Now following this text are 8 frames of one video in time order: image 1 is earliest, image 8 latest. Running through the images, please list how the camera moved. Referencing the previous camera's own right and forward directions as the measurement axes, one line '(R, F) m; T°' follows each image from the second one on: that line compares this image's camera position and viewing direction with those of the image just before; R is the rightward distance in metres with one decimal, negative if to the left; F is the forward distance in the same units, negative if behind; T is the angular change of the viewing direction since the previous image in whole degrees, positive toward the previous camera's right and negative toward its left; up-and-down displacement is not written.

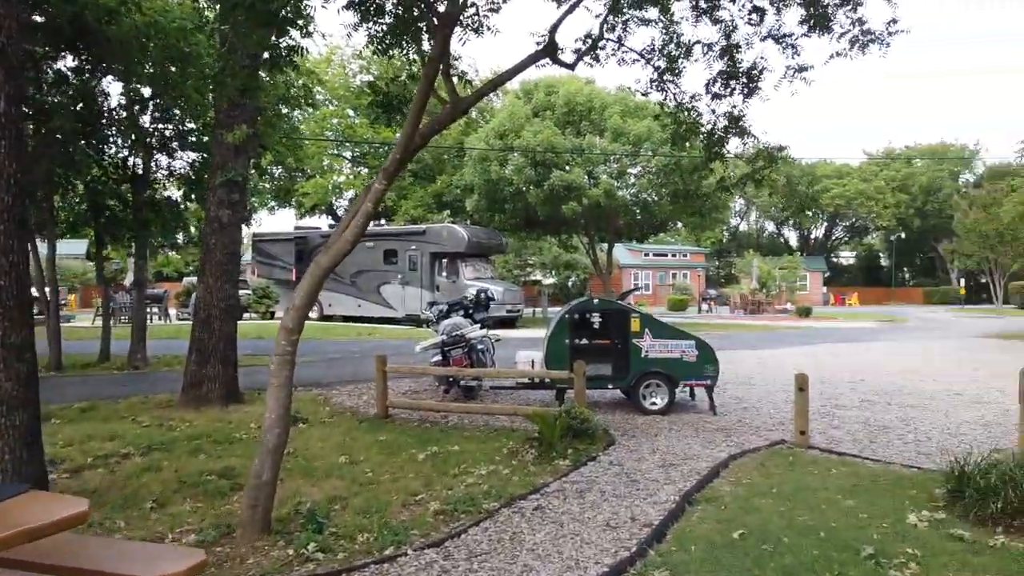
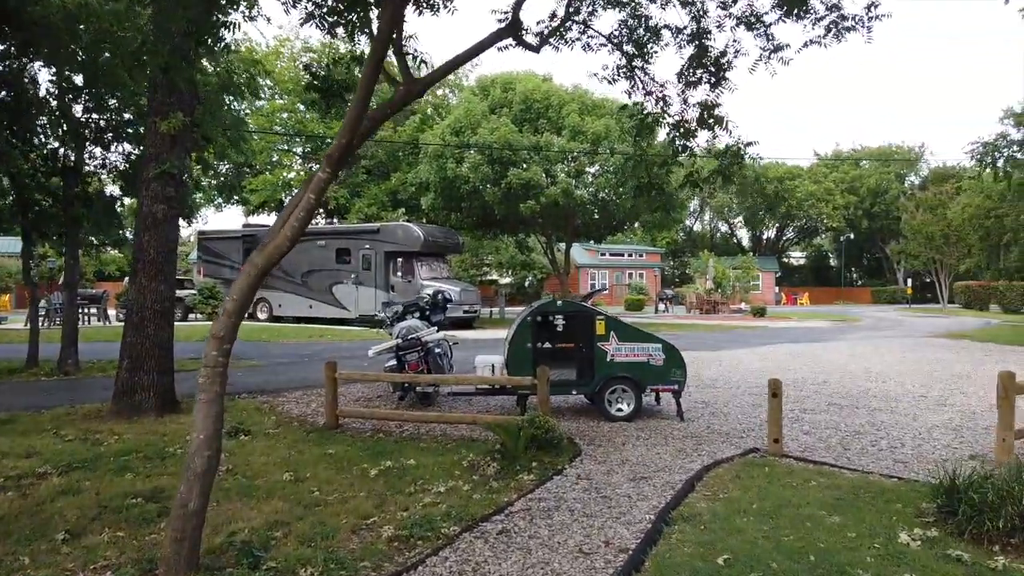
(0.0, +0.5) m; +3°
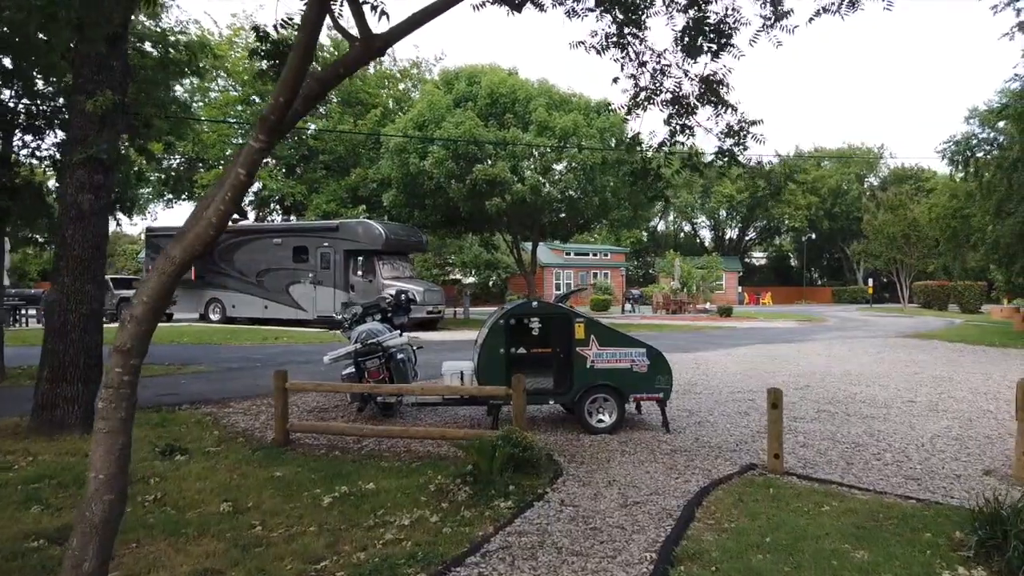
(-0.1, +0.8) m; +3°
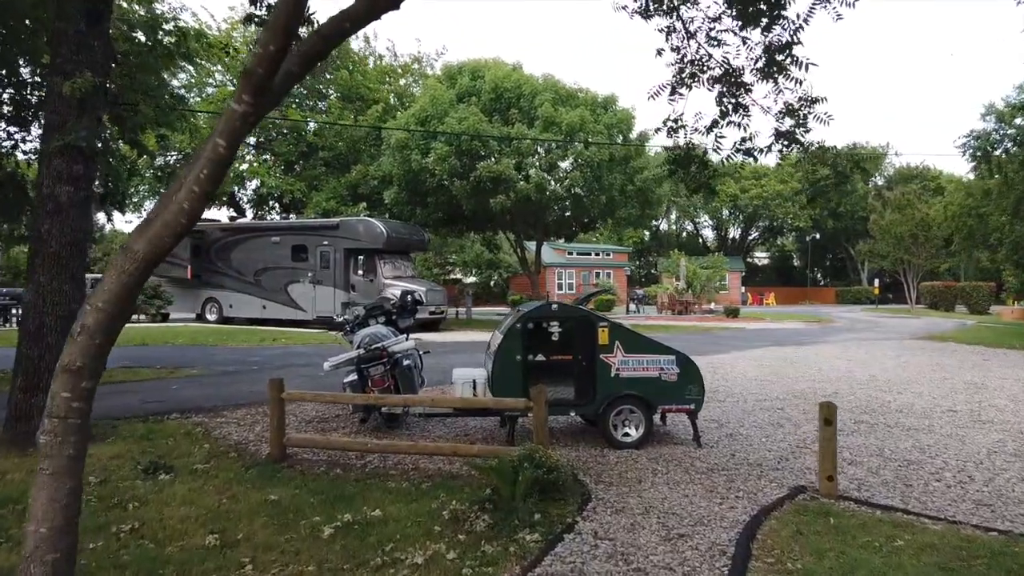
(-0.2, +0.7) m; 0°
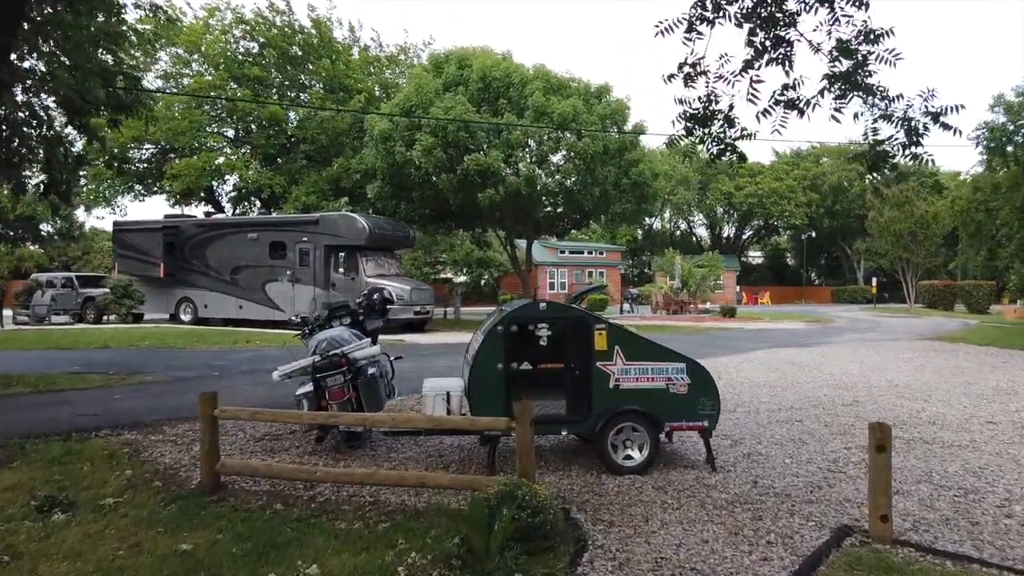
(+0.1, +1.1) m; +1°
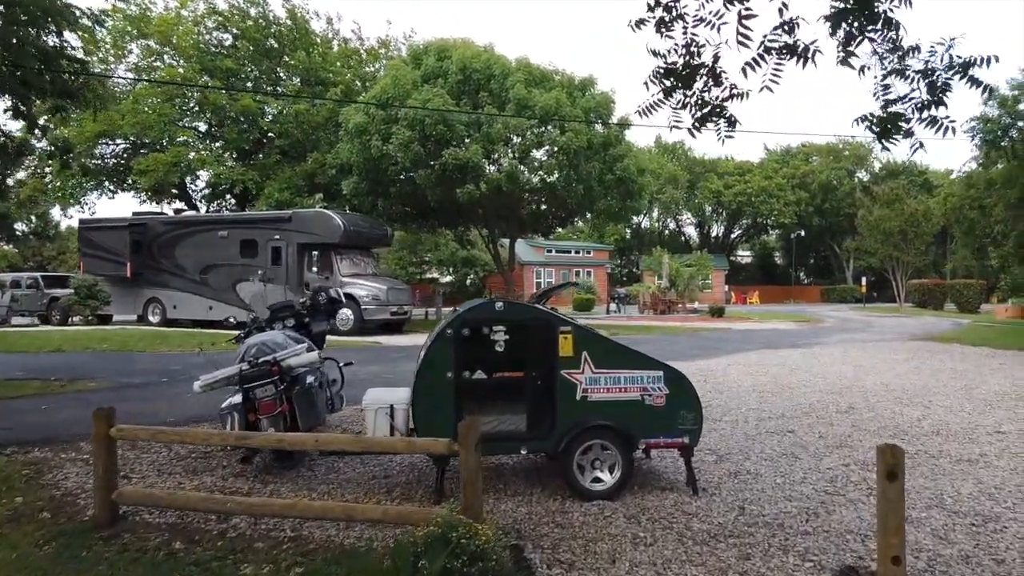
(+0.3, +0.8) m; +1°
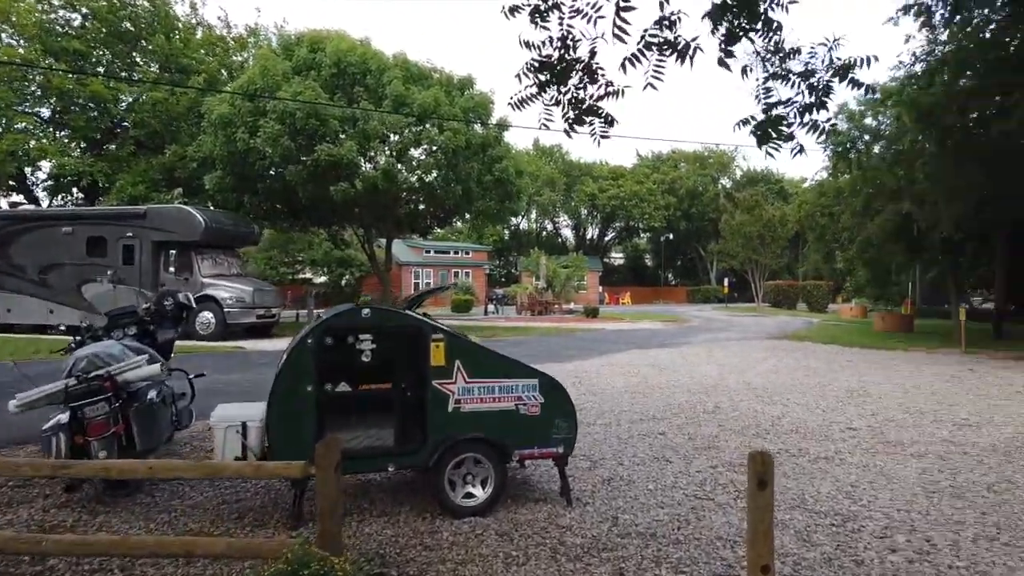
(+0.1, +0.3) m; +9°
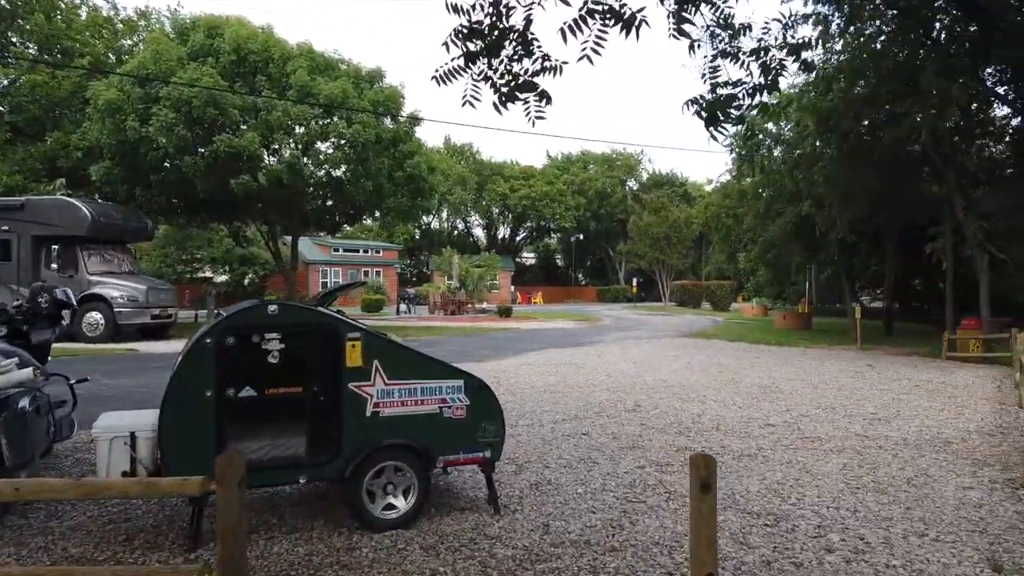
(-0.1, +0.3) m; +7°
